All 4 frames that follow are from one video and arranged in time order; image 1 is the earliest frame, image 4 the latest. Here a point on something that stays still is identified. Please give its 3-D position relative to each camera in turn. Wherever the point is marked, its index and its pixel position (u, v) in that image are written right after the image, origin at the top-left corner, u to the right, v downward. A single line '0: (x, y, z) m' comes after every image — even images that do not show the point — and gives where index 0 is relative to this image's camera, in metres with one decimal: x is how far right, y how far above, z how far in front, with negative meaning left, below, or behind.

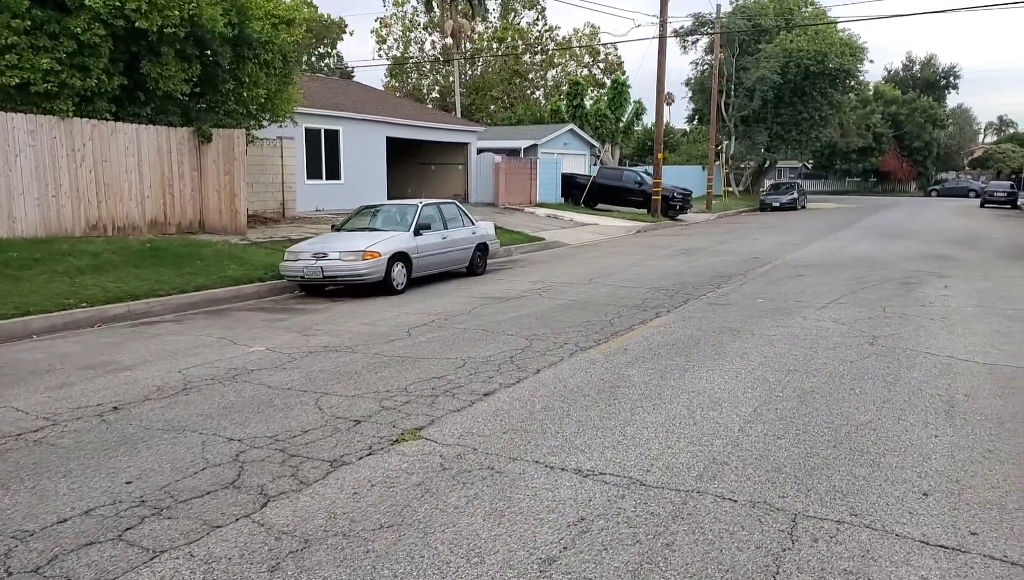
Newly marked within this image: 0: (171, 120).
0: (-6.4, +3.2, +14.4) m
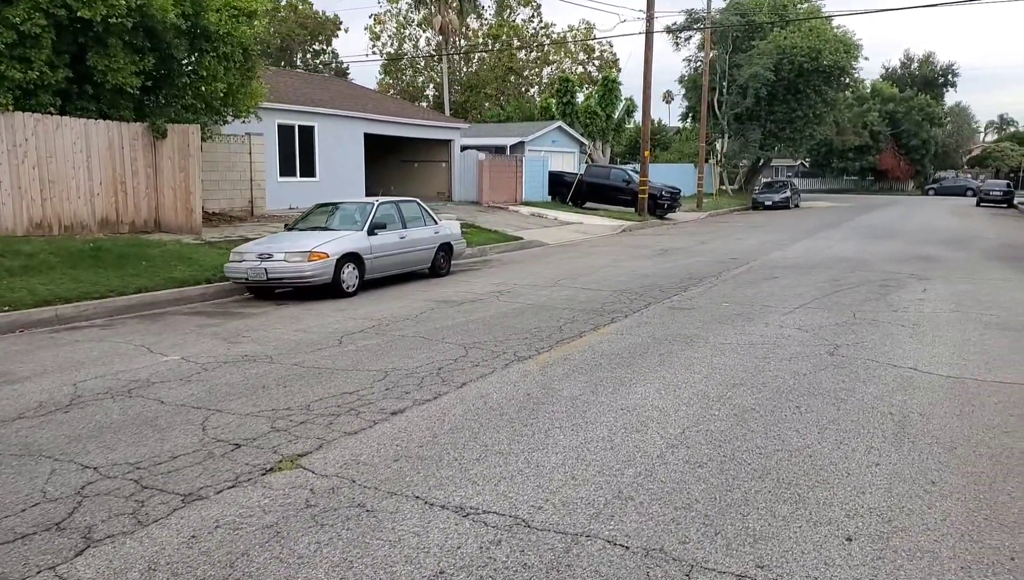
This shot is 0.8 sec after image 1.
0: (-7.0, +3.2, +13.9) m
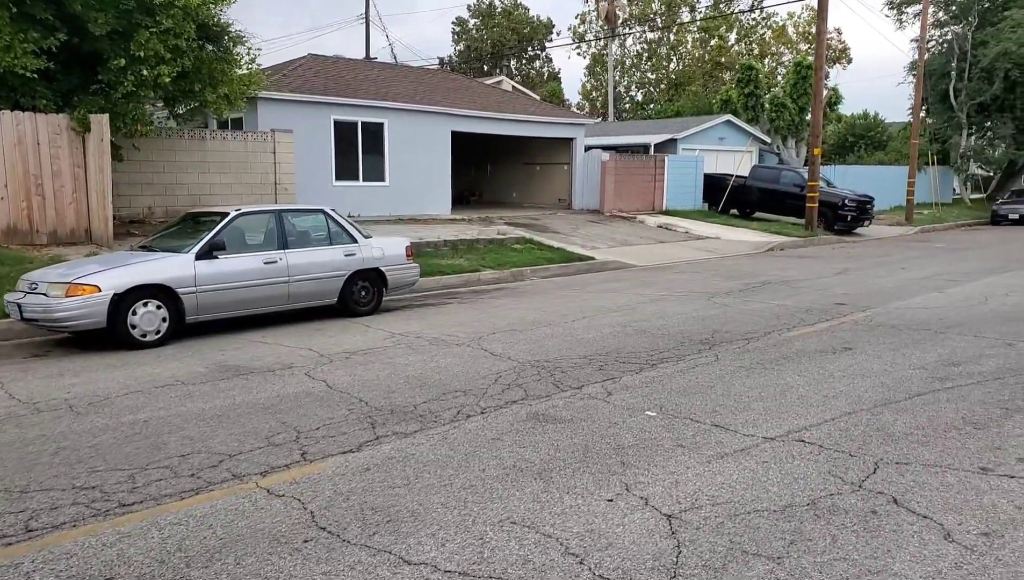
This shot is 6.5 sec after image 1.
0: (-7.2, +2.8, +11.9) m
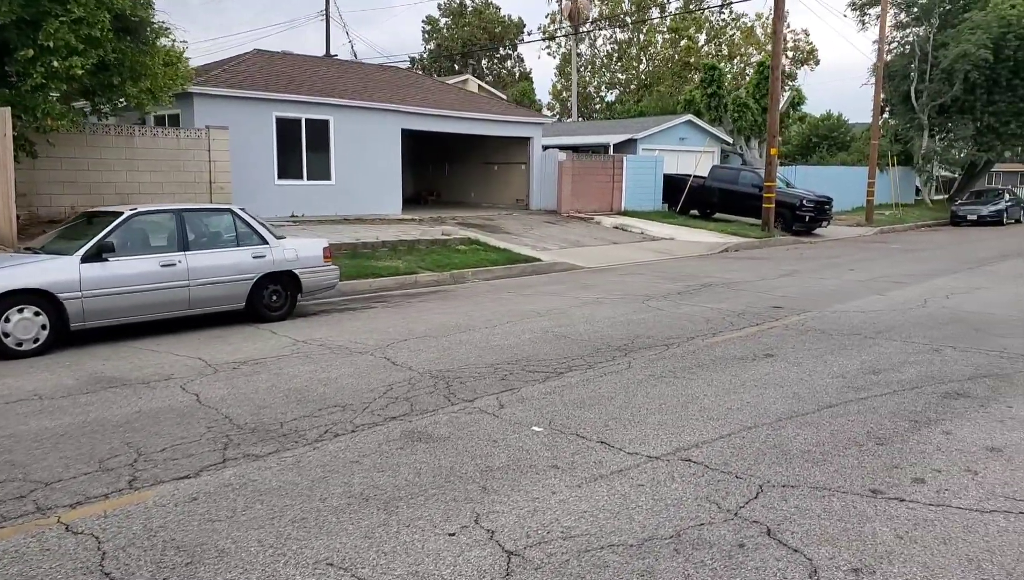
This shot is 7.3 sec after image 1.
0: (-8.2, +2.8, +11.2) m
